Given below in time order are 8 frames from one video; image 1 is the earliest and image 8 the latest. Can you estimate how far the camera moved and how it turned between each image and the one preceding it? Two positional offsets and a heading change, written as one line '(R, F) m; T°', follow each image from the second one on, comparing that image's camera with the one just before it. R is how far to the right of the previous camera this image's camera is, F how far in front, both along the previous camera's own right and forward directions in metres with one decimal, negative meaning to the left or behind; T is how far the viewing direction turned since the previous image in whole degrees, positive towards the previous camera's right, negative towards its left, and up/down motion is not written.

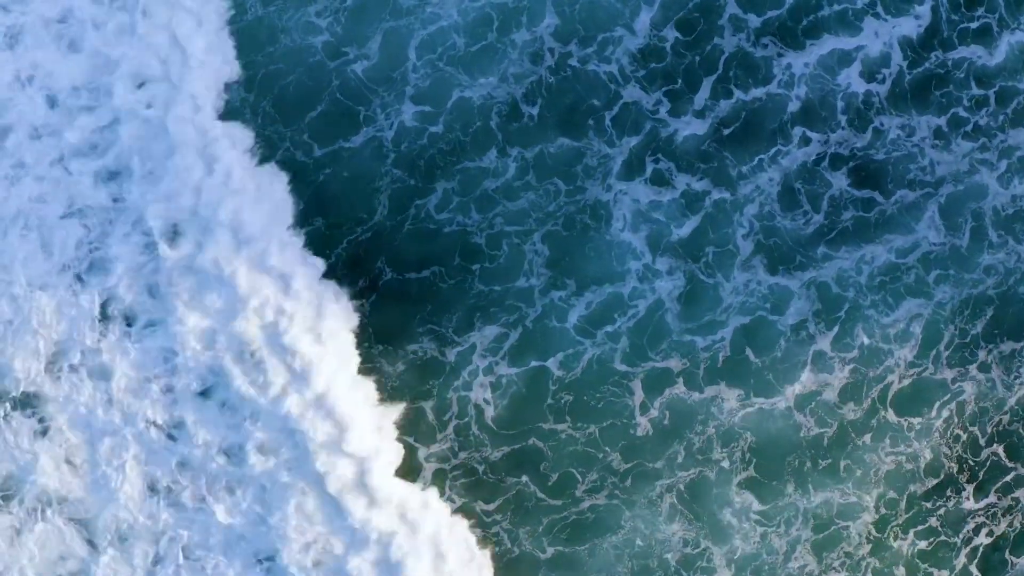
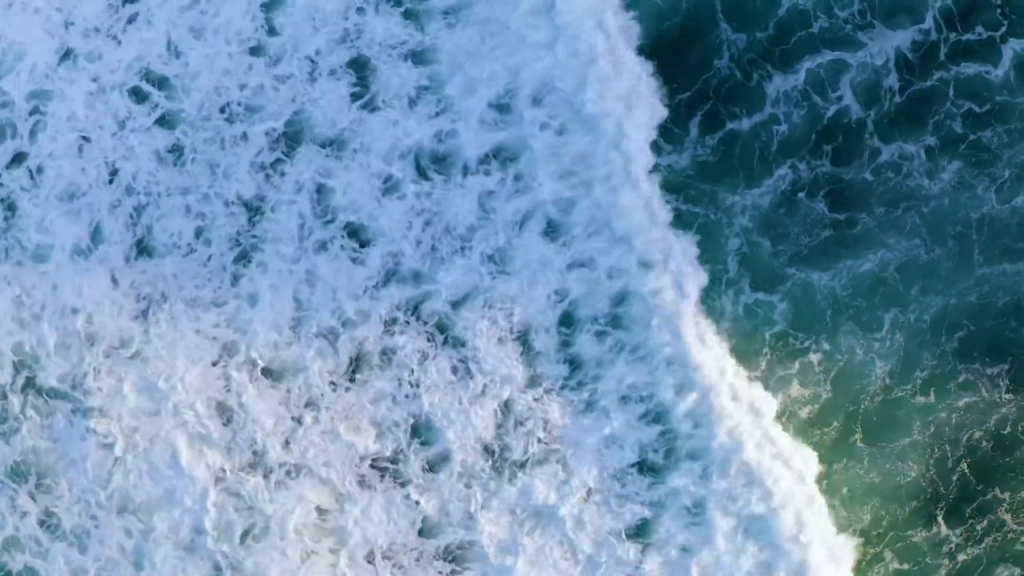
(+1.5, -0.4) m; -2°
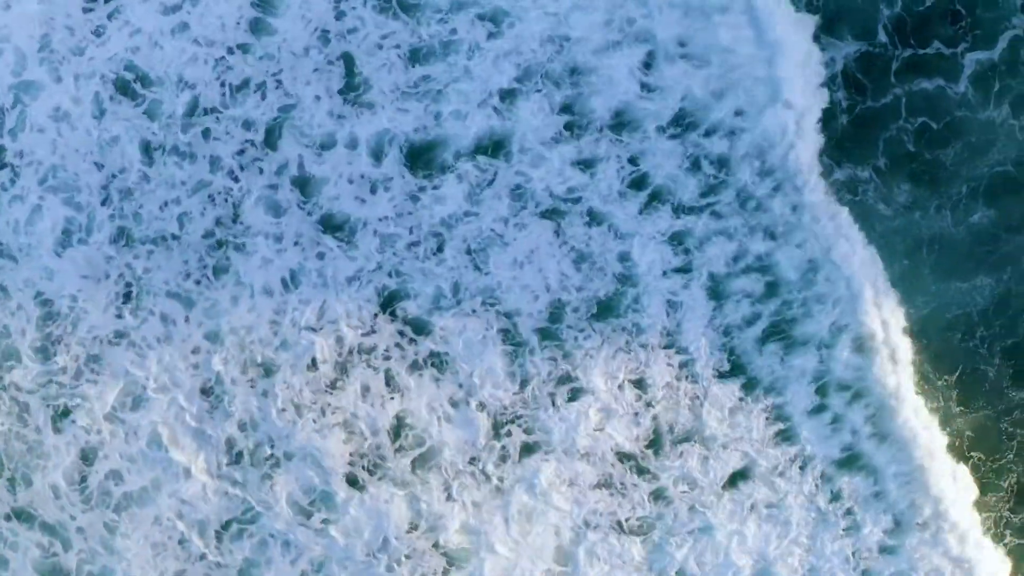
(0.0, -0.8) m; +1°
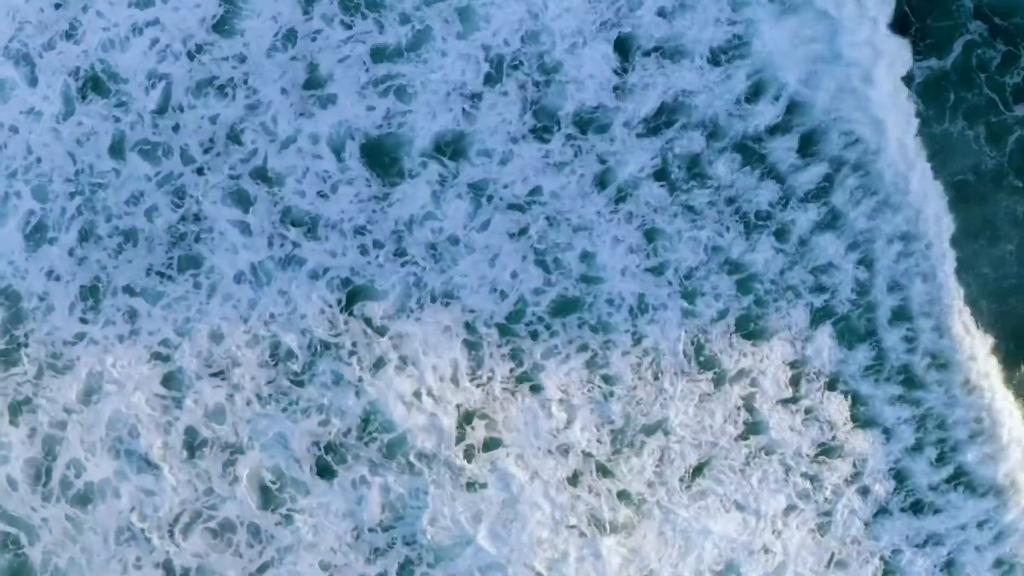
(+0.4, -0.2) m; +1°
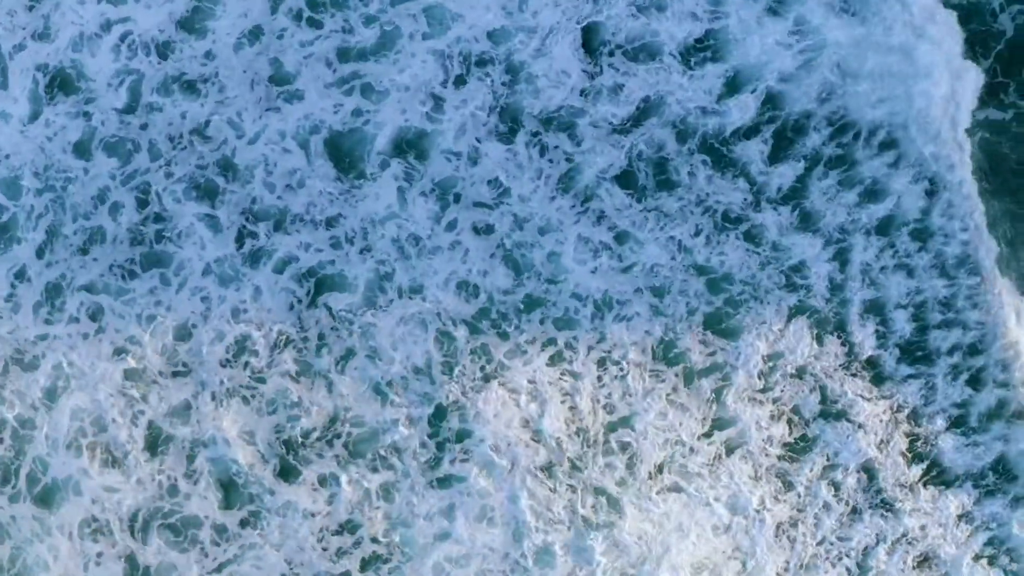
(+0.7, 0.0) m; 0°
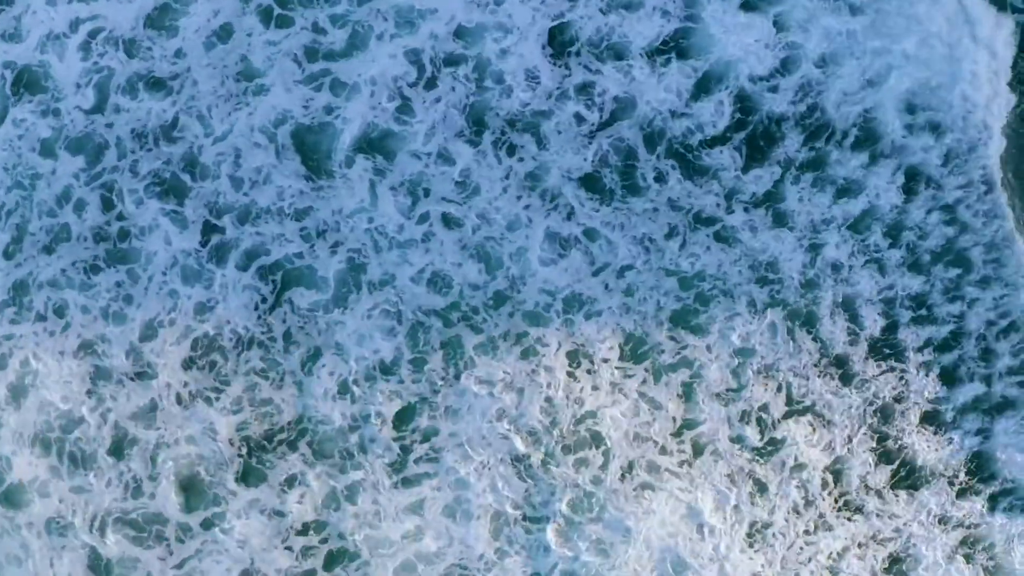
(+0.6, 0.0) m; 0°
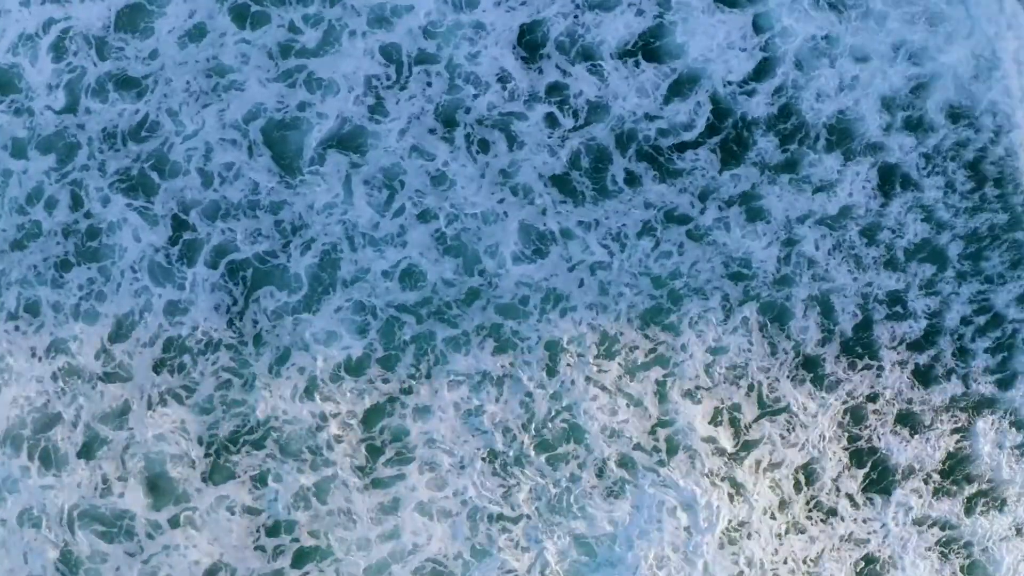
(+0.4, 0.0) m; 0°
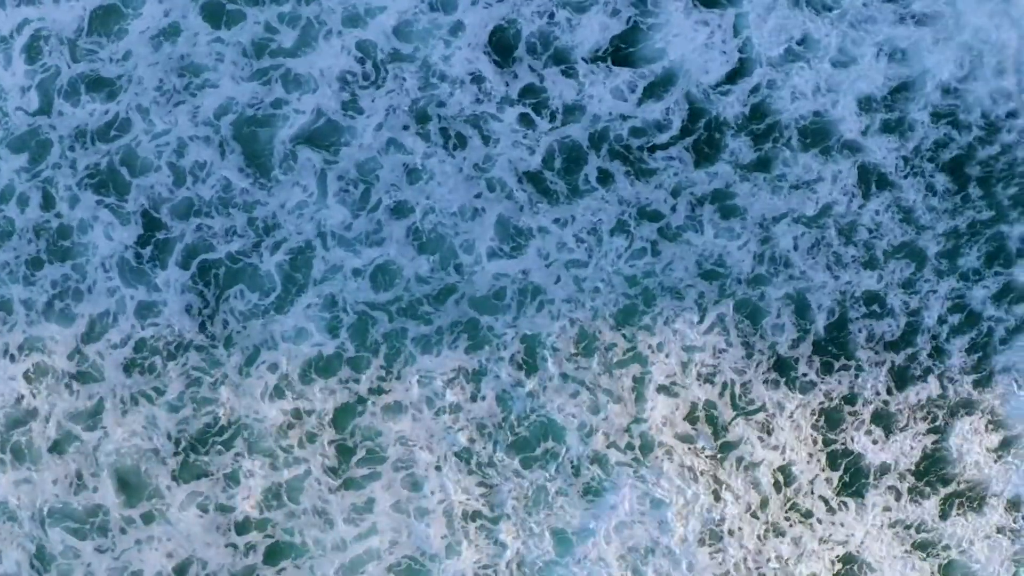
(+0.6, 0.0) m; 0°
